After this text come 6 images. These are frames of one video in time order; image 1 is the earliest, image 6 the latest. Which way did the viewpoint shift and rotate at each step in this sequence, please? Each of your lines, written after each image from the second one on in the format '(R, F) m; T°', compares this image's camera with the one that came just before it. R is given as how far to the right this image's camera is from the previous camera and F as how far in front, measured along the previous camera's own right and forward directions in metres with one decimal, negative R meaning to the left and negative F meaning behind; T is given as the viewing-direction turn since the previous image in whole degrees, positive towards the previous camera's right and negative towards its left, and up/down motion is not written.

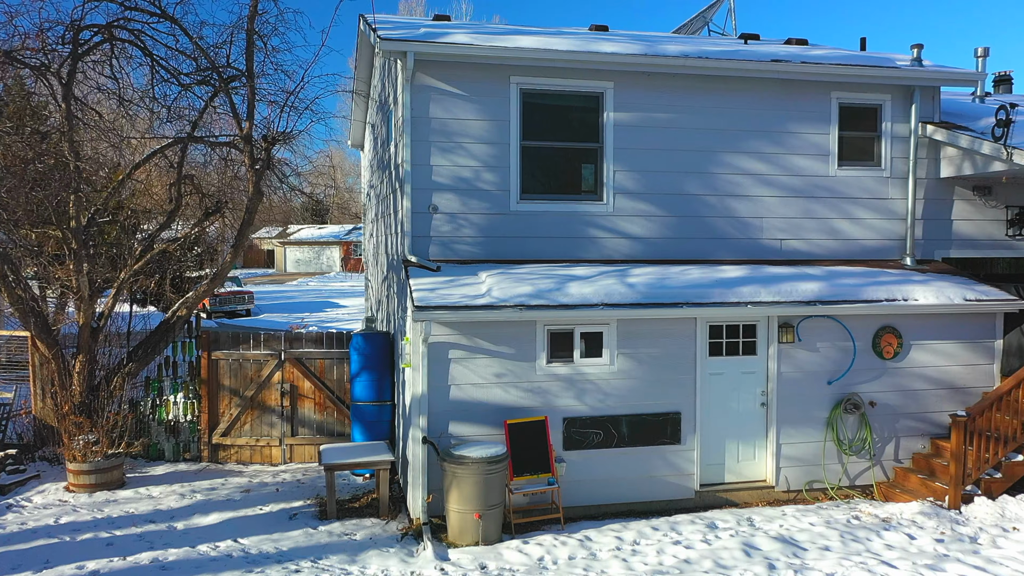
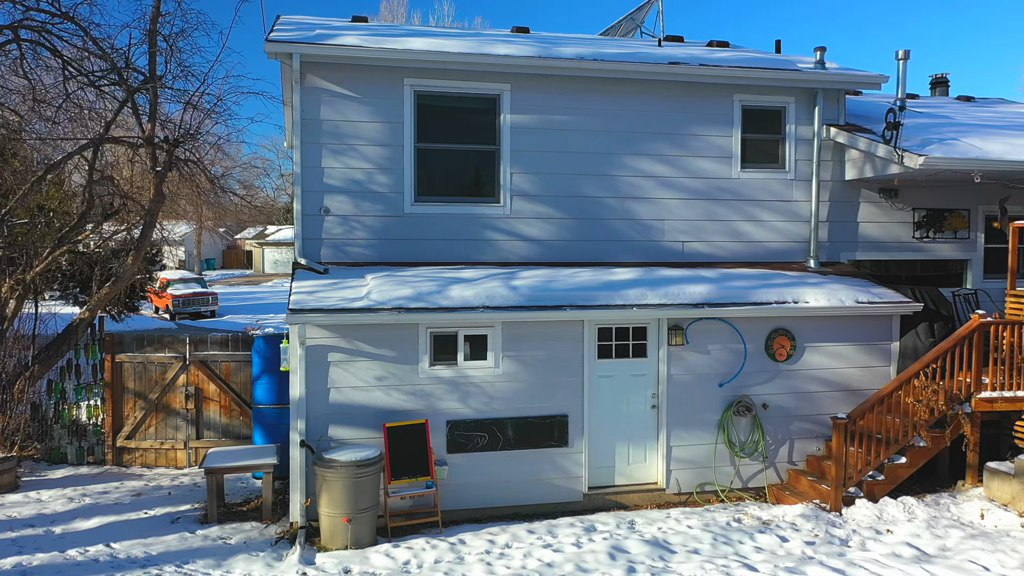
(+0.9, 0.0) m; 0°
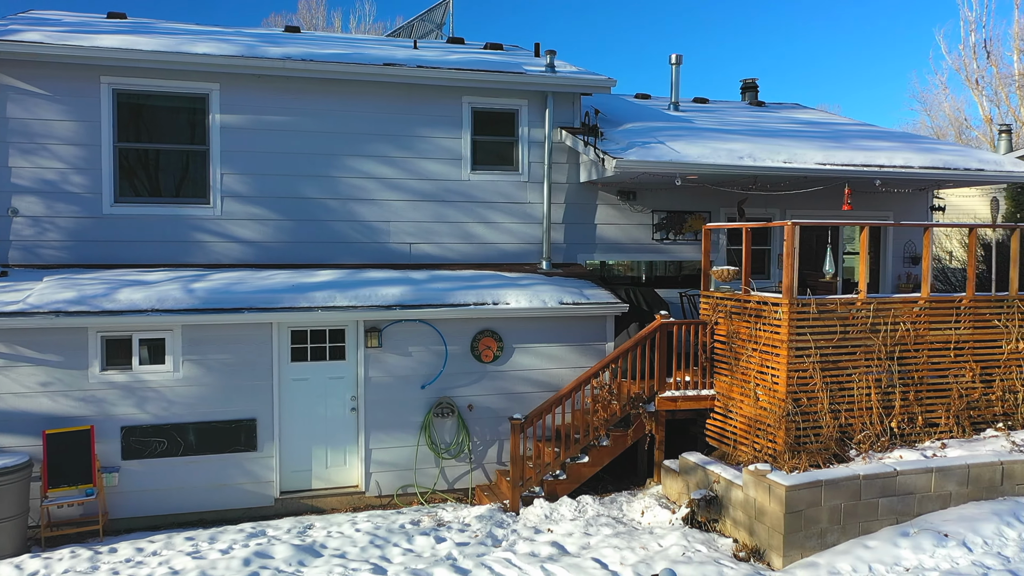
(+2.2, 0.0) m; +4°
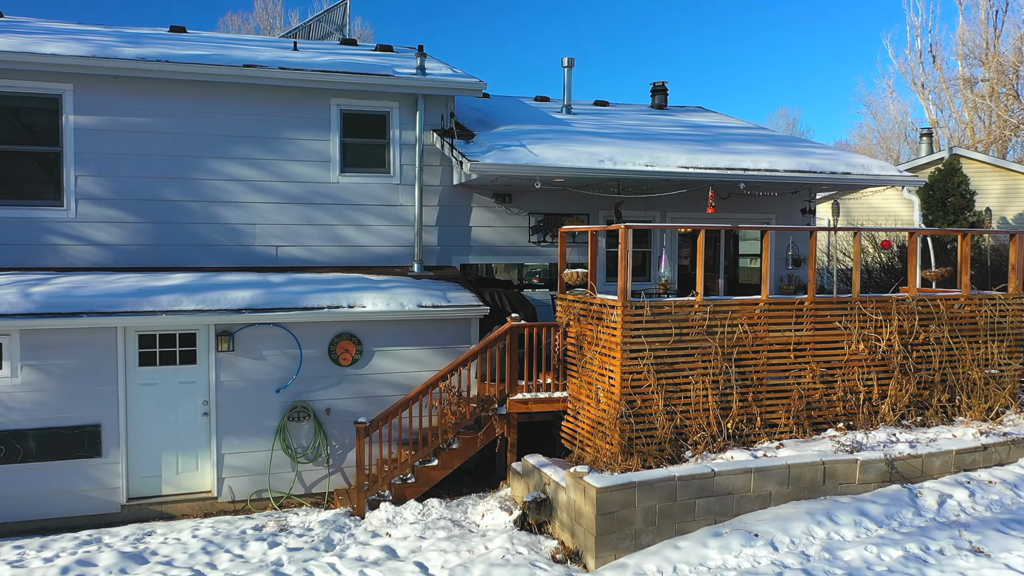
(+1.0, 0.0) m; +2°
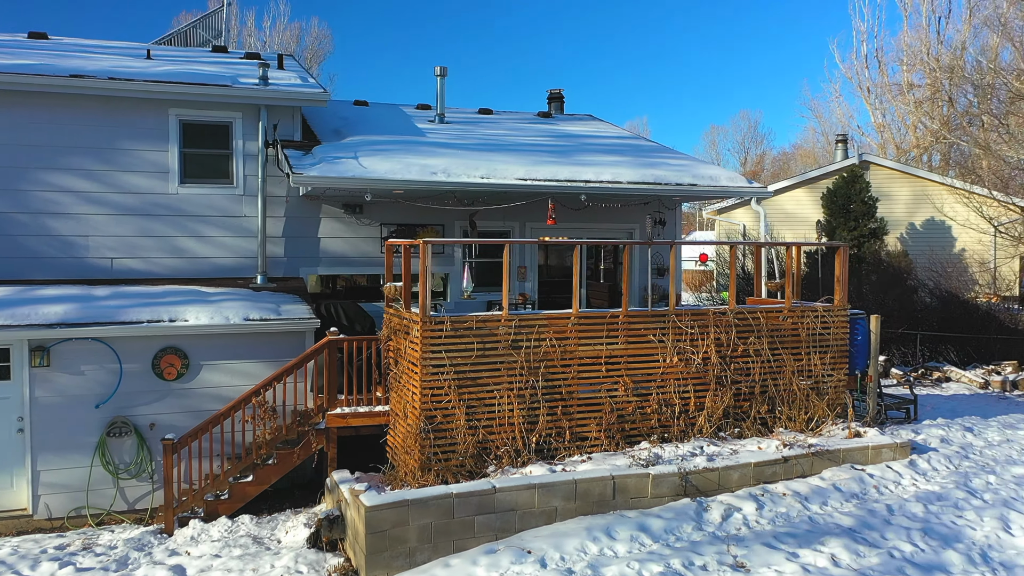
(+1.3, 0.0) m; +2°
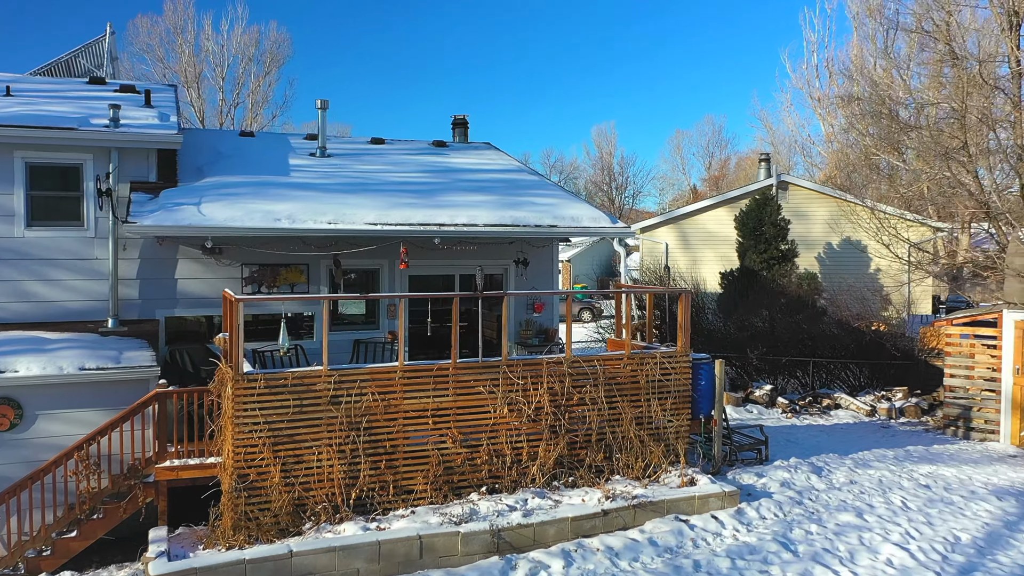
(+1.2, 0.0) m; +2°
